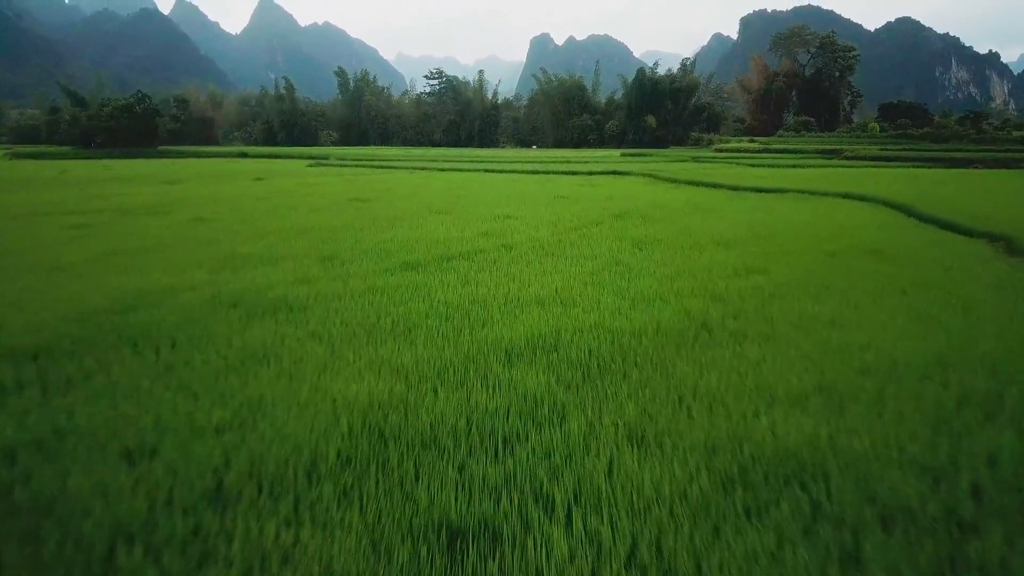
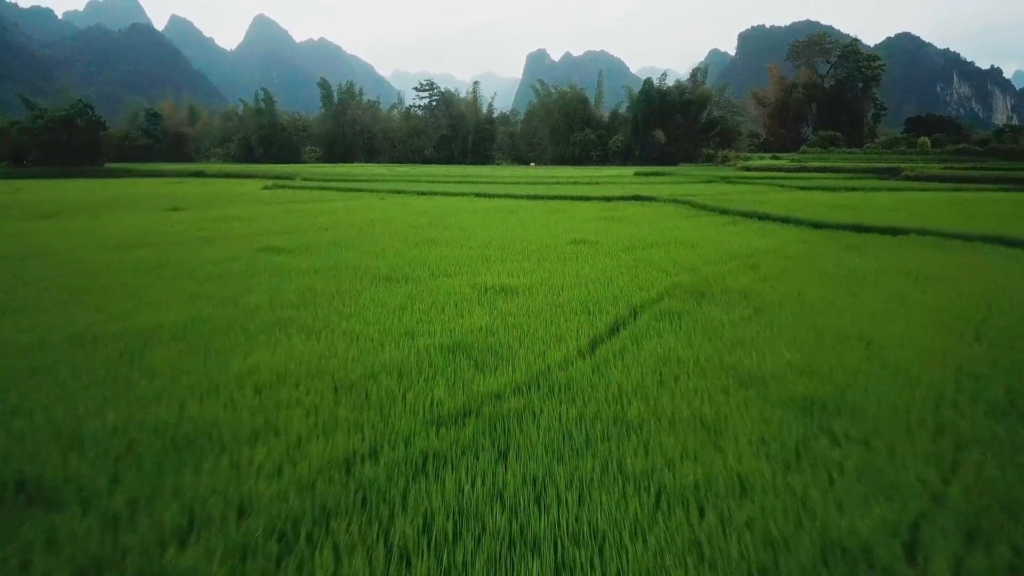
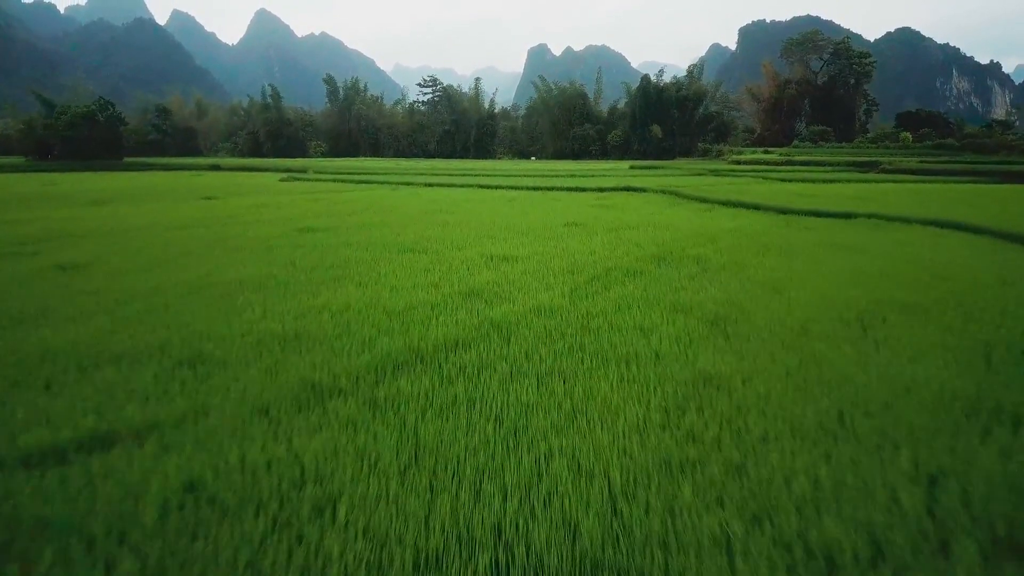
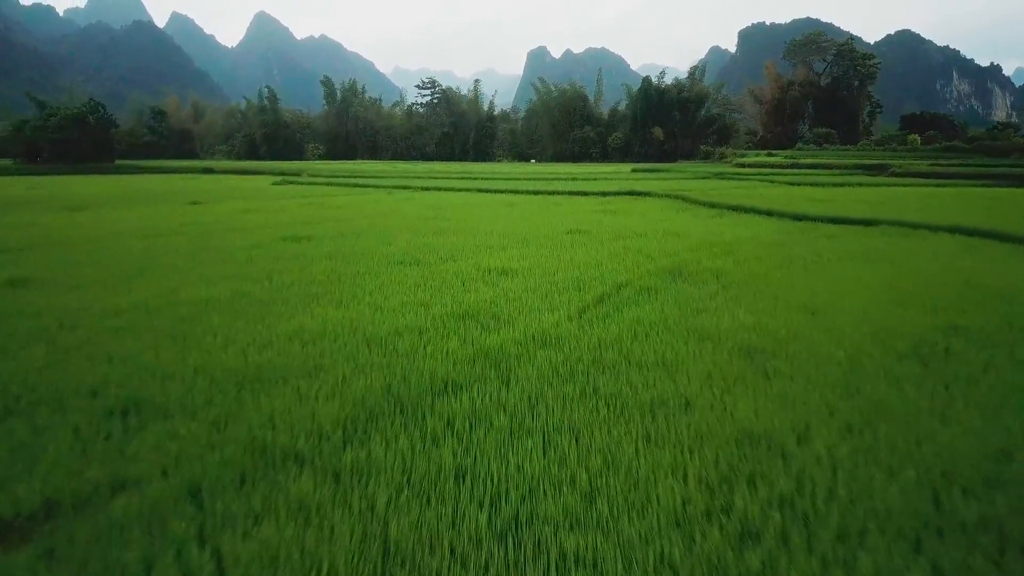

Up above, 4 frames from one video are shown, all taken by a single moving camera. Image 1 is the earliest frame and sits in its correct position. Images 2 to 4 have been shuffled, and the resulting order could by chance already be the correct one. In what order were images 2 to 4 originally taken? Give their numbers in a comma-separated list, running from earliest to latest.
3, 4, 2
